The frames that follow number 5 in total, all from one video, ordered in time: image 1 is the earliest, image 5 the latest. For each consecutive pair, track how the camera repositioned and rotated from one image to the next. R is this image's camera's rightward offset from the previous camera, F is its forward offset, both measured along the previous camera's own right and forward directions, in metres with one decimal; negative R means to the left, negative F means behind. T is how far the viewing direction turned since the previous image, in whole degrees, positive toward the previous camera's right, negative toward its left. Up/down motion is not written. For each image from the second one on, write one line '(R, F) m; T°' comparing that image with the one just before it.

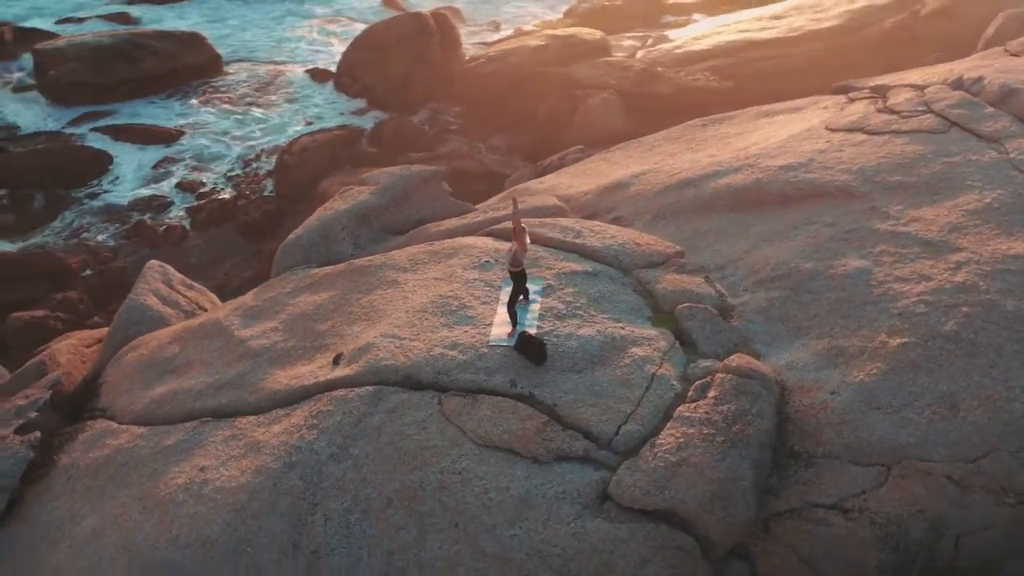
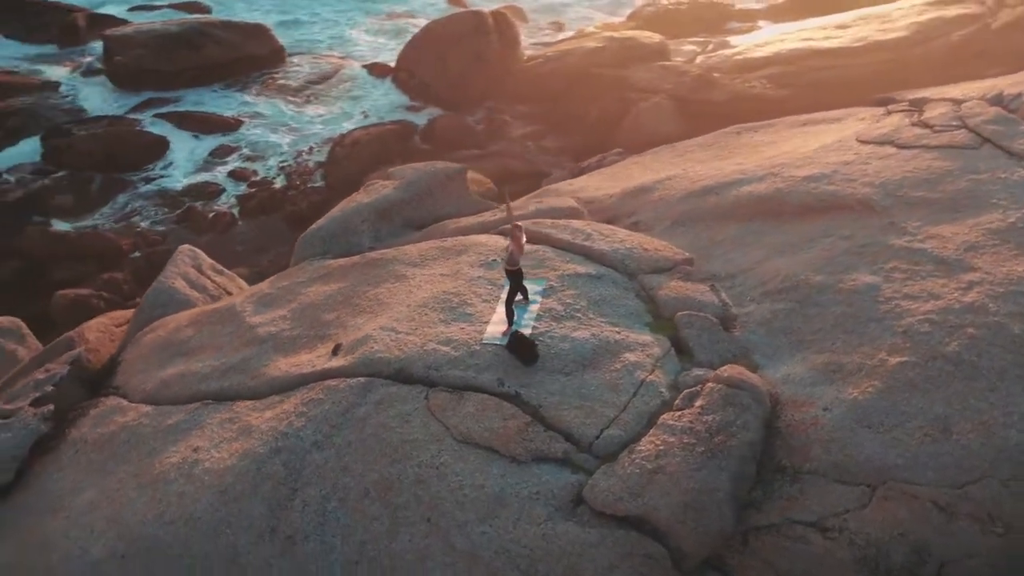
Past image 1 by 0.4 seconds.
(+0.4, 0.0) m; -4°
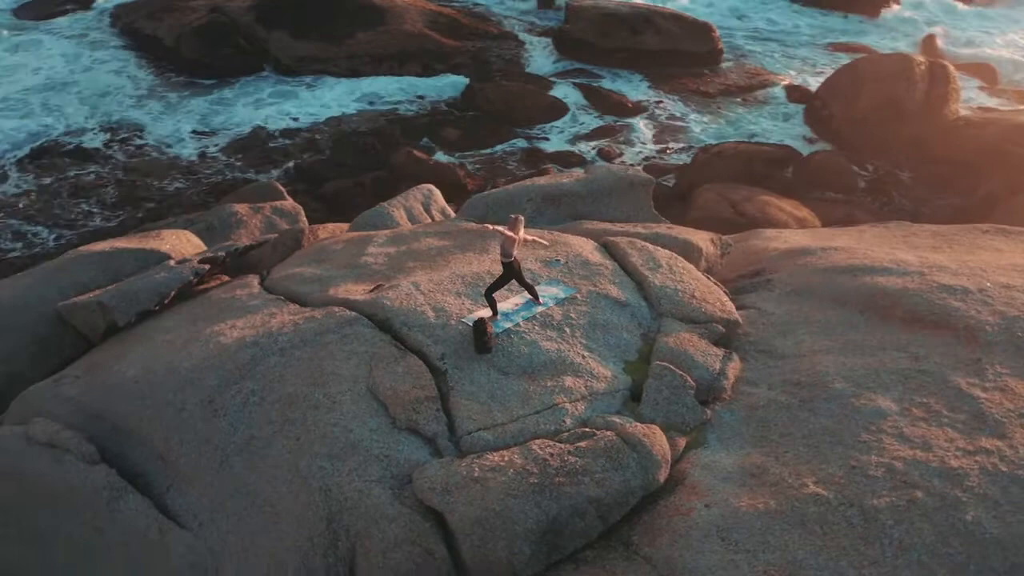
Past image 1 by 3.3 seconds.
(+2.5, +0.6) m; -28°
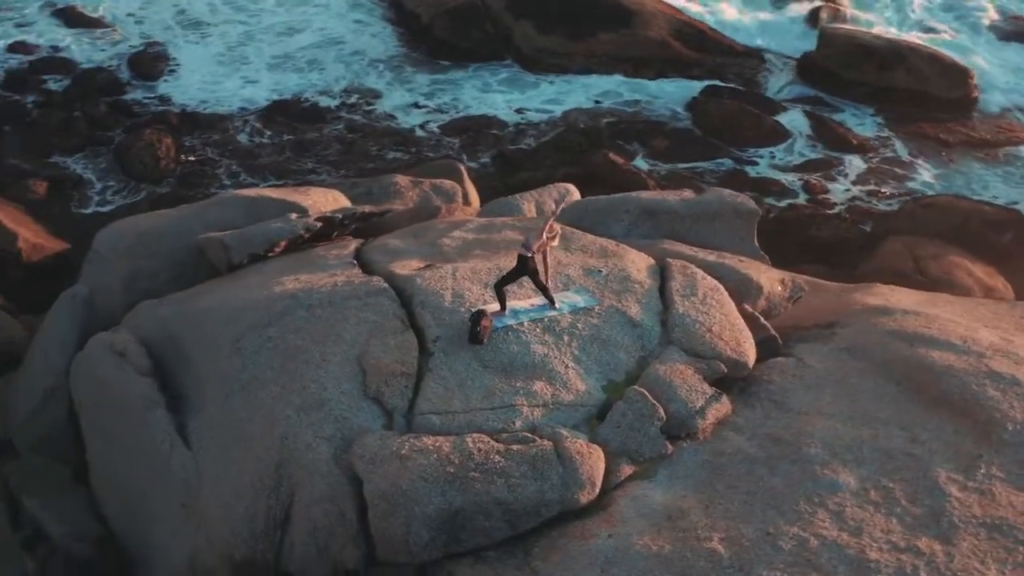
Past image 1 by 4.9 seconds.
(+1.4, +0.2) m; -16°
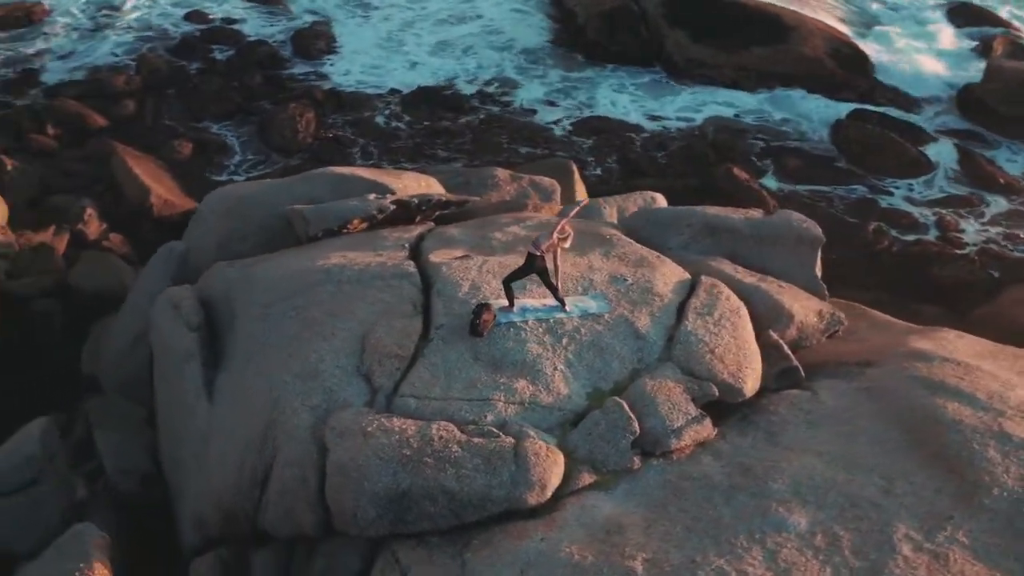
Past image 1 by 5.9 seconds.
(+0.9, 0.0) m; -10°
